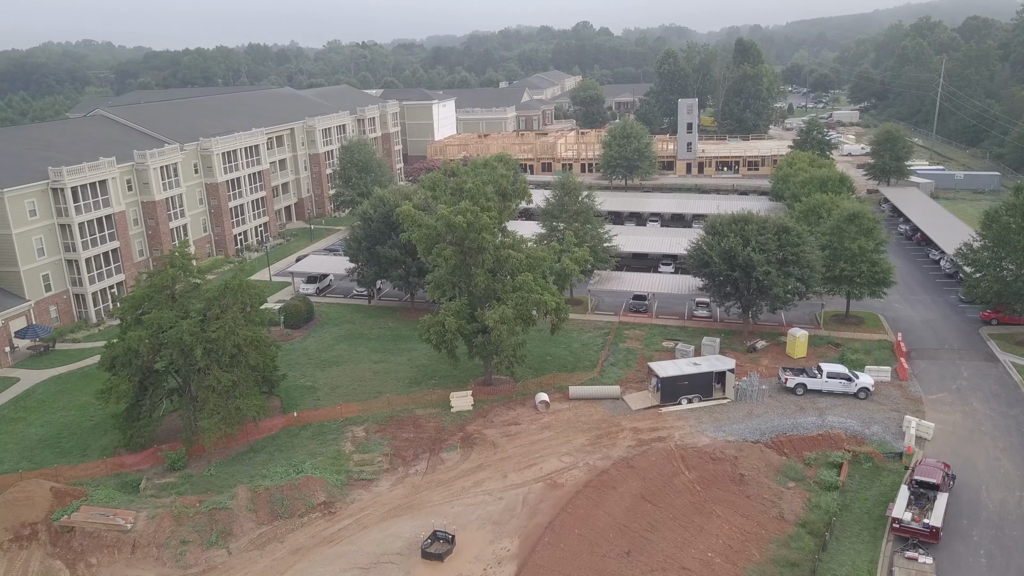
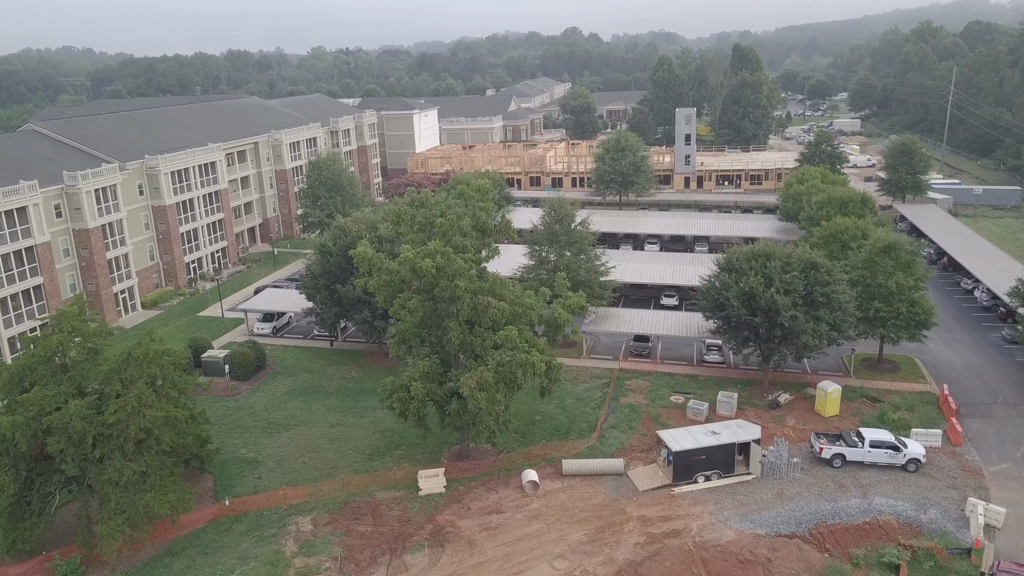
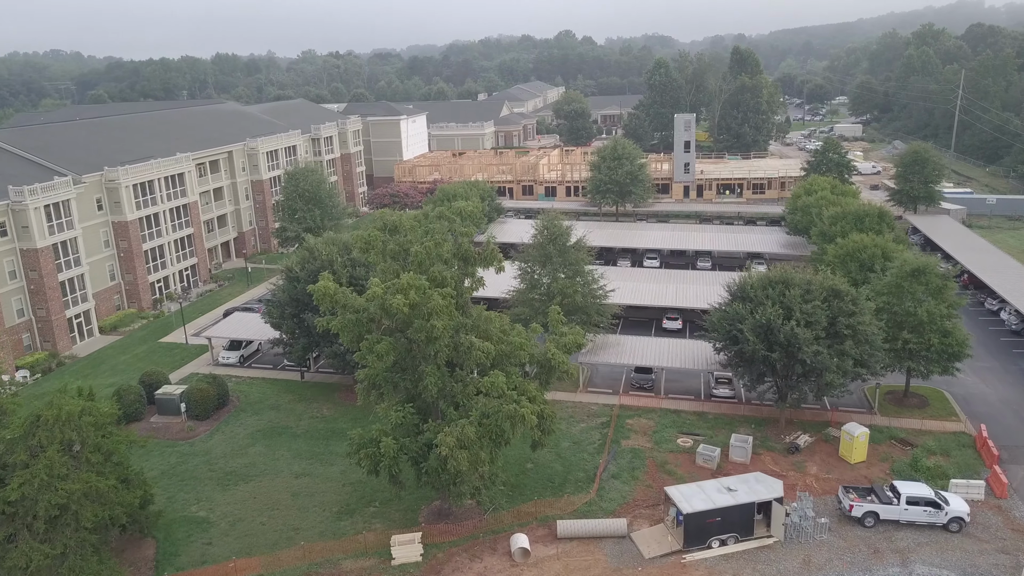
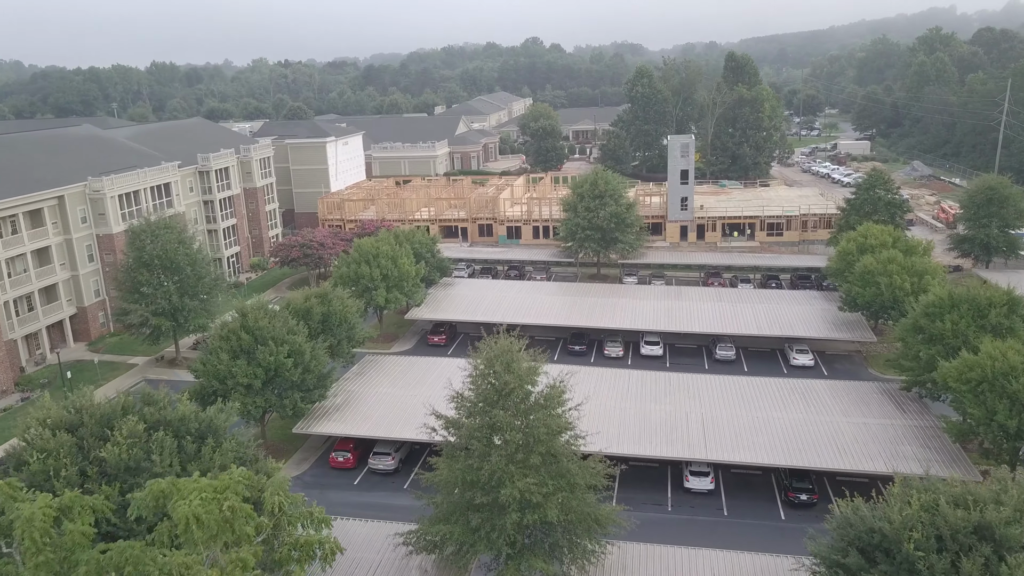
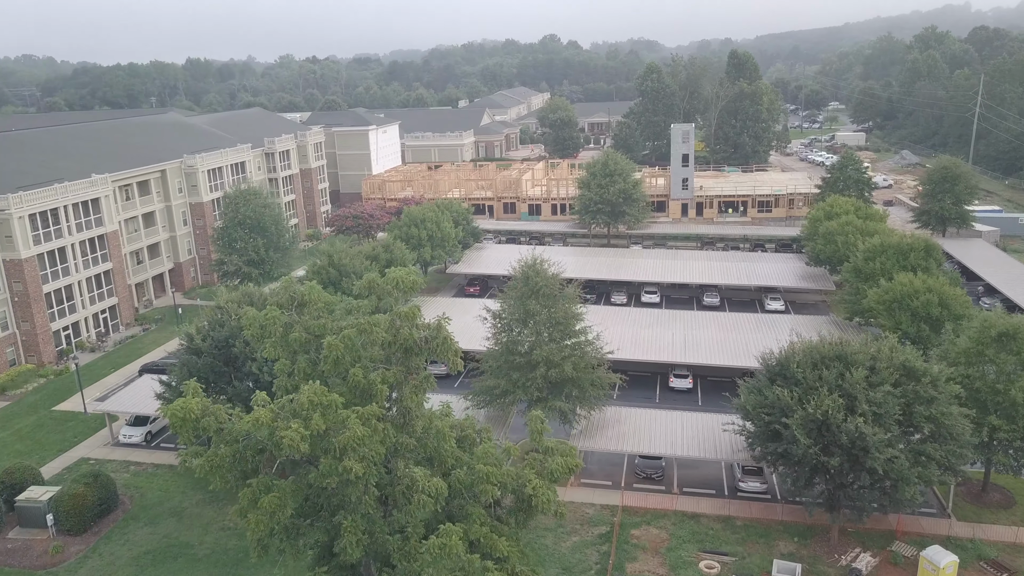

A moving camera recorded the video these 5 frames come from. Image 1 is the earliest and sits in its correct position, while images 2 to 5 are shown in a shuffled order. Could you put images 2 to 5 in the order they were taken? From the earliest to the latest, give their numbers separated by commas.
2, 3, 5, 4
